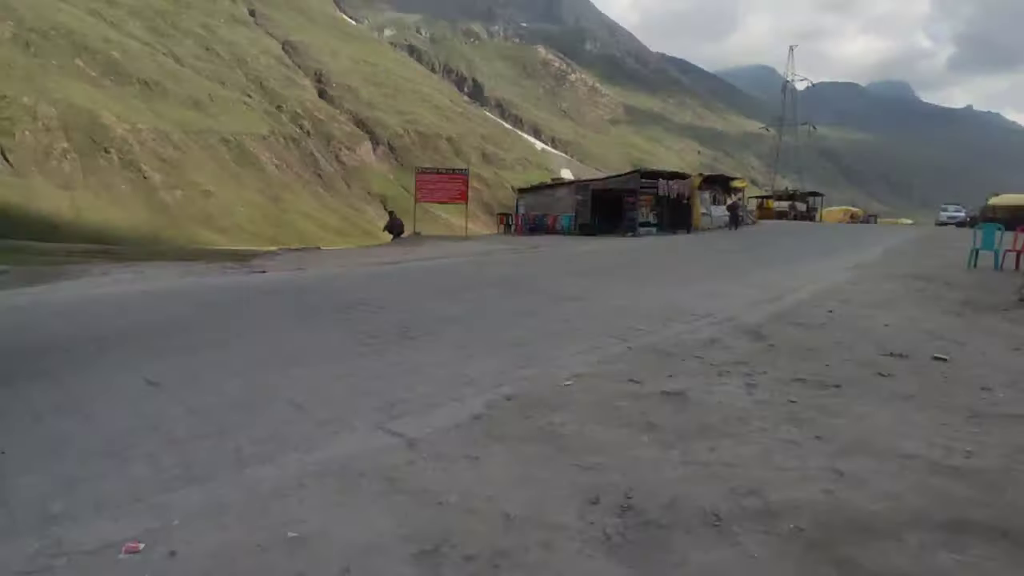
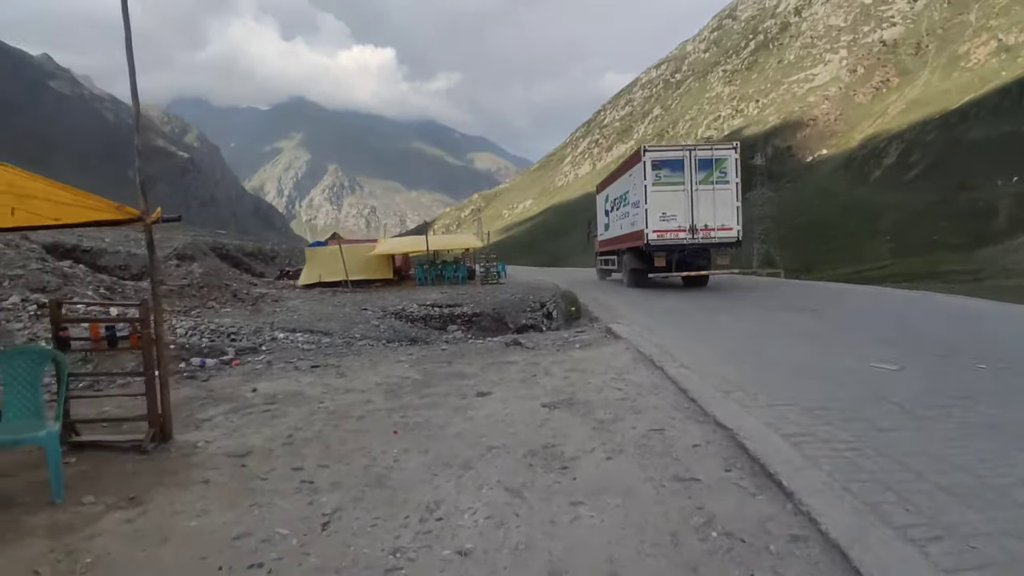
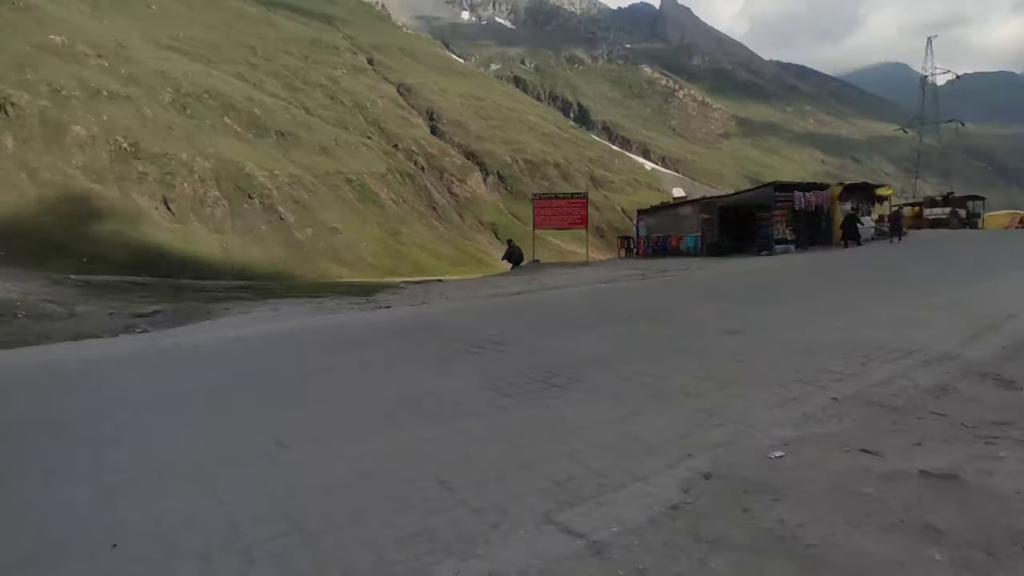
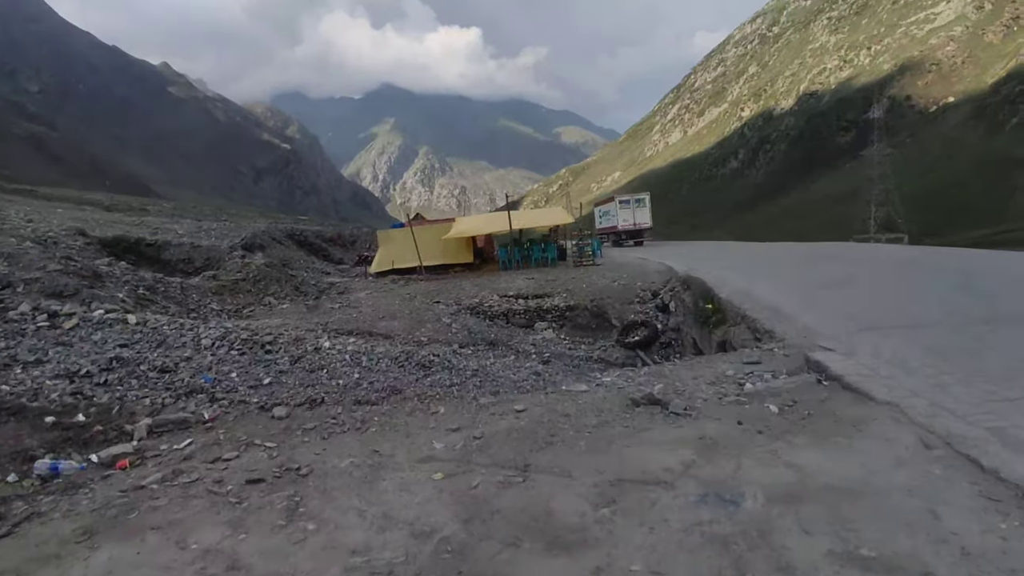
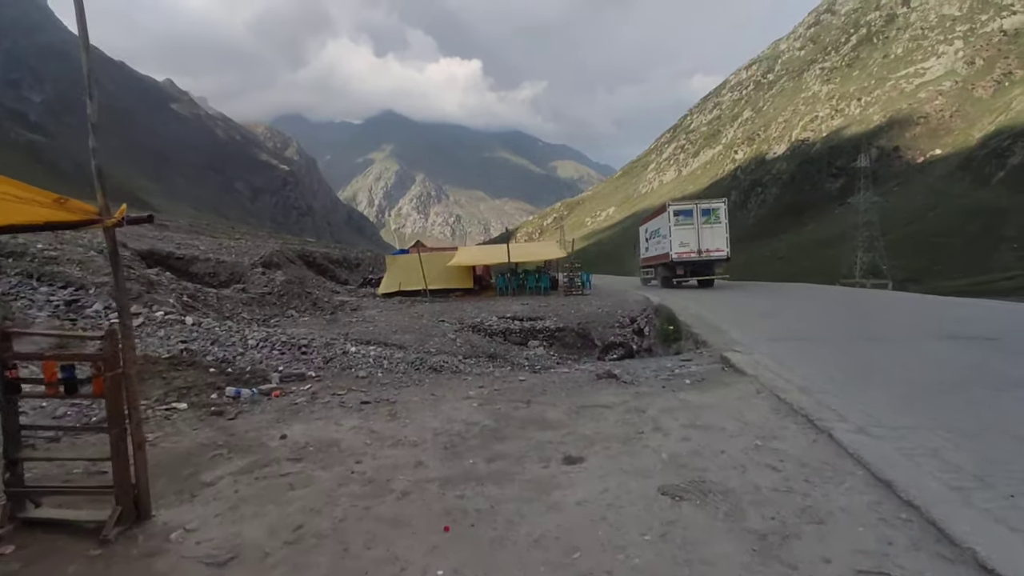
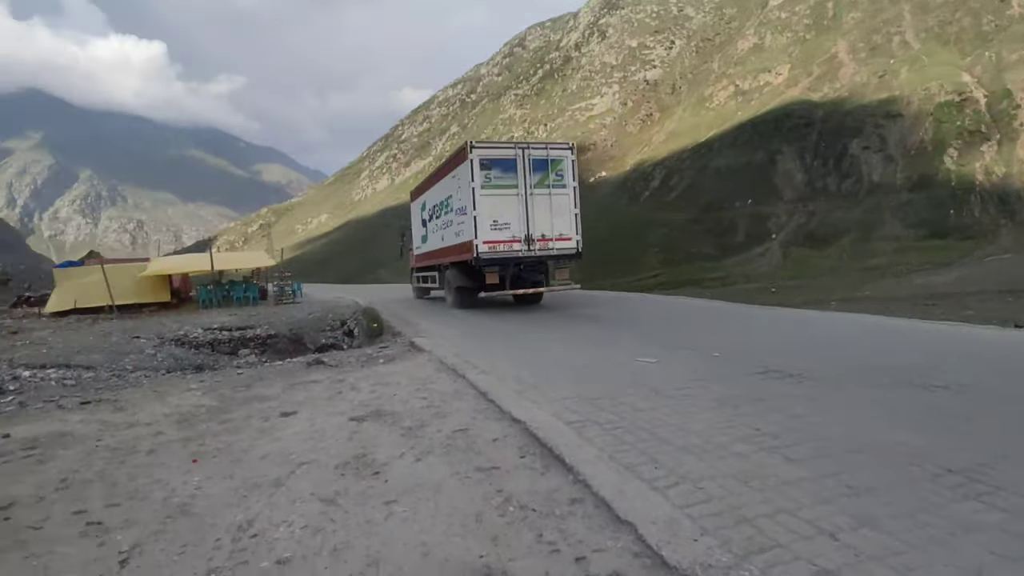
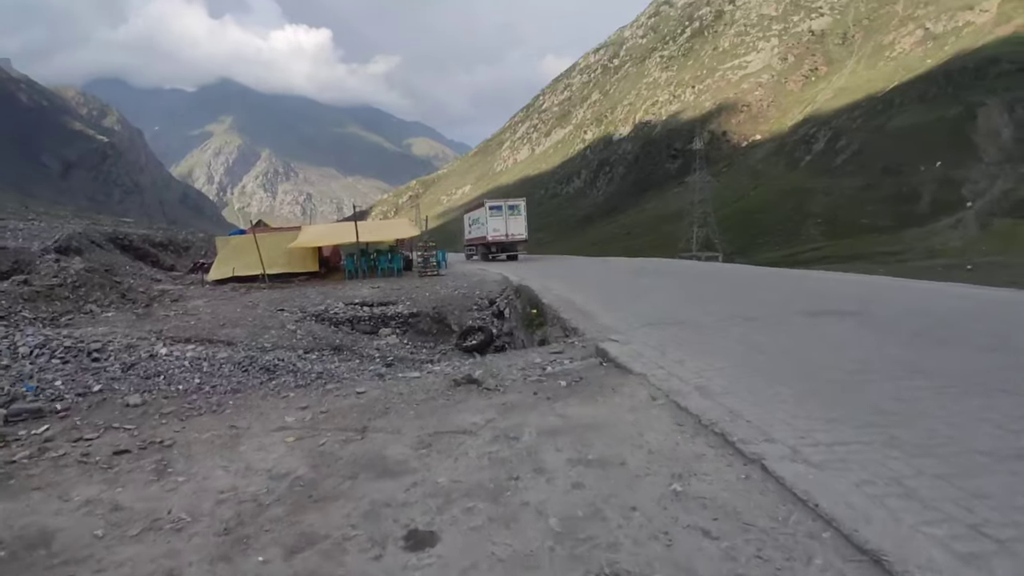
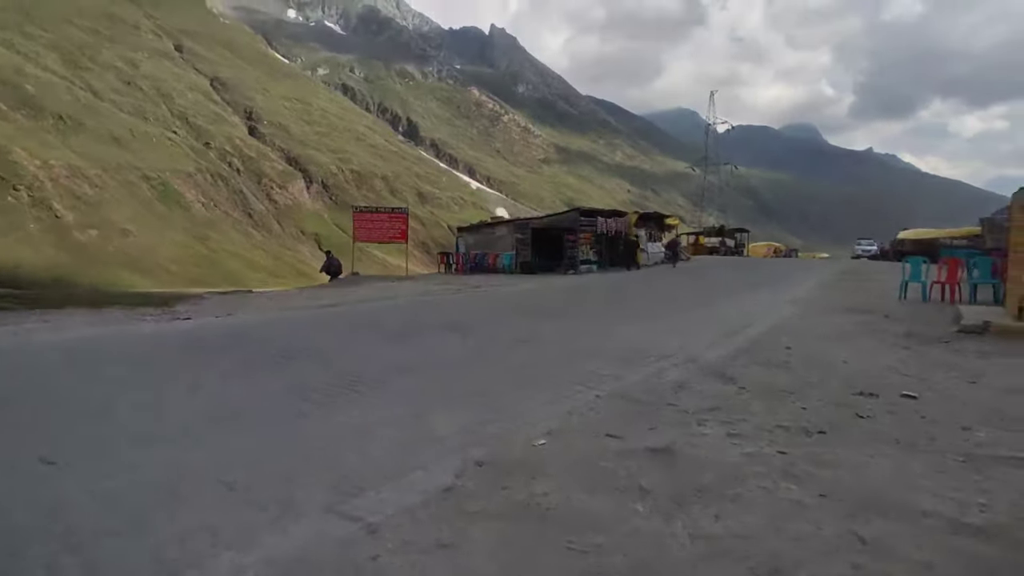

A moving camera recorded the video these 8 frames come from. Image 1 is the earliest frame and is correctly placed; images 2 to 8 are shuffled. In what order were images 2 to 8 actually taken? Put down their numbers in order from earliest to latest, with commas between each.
8, 3, 6, 2, 5, 7, 4
